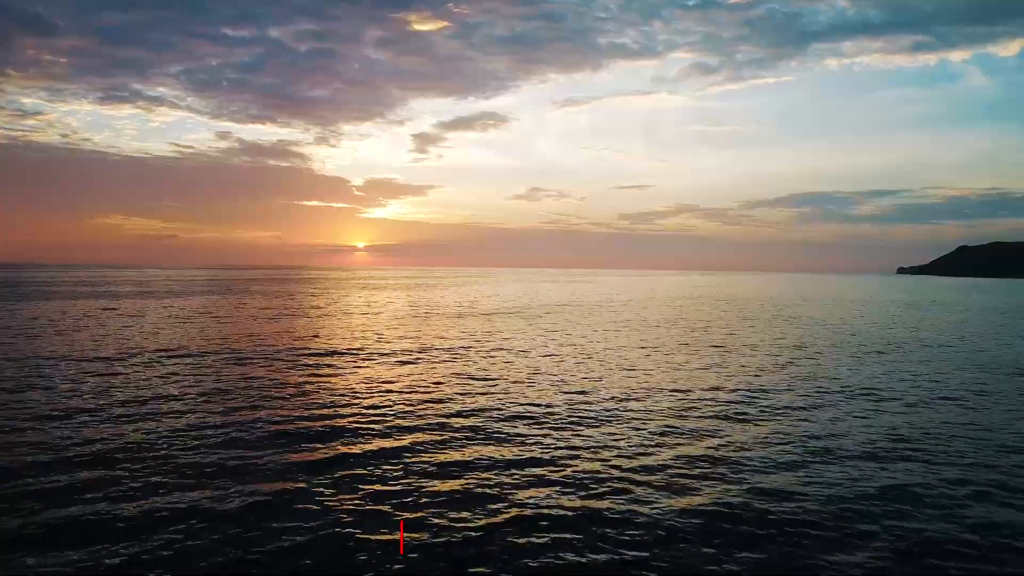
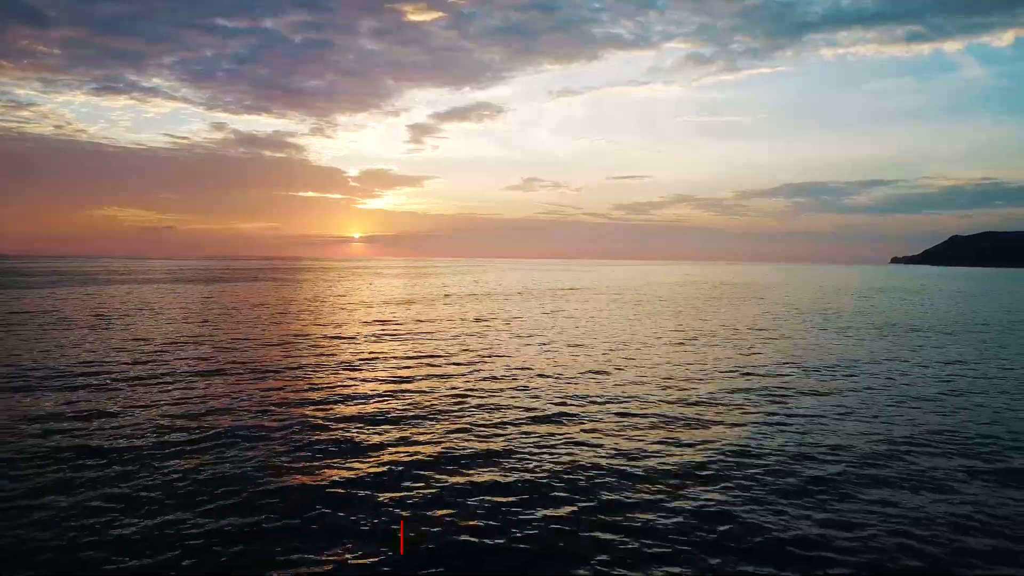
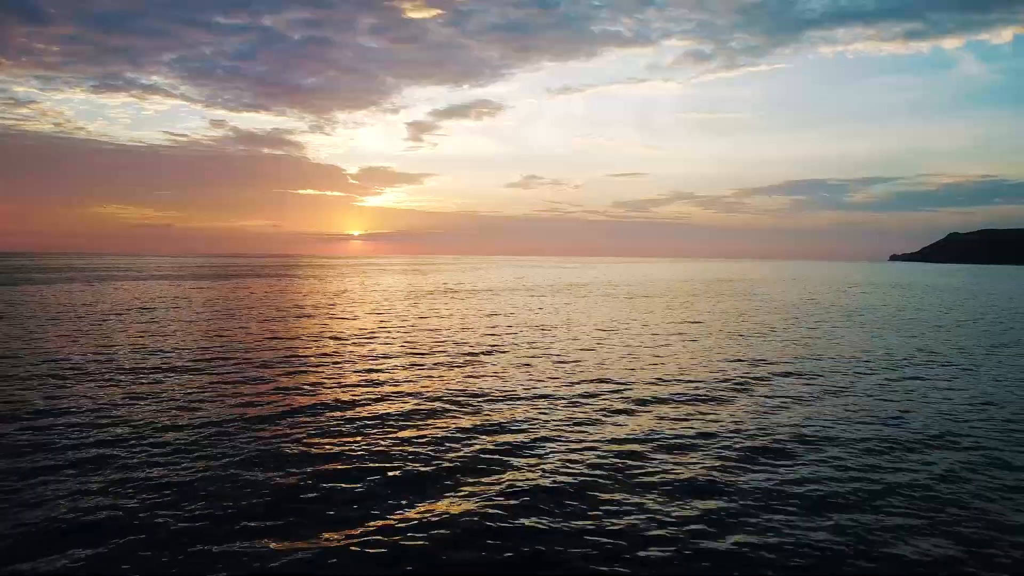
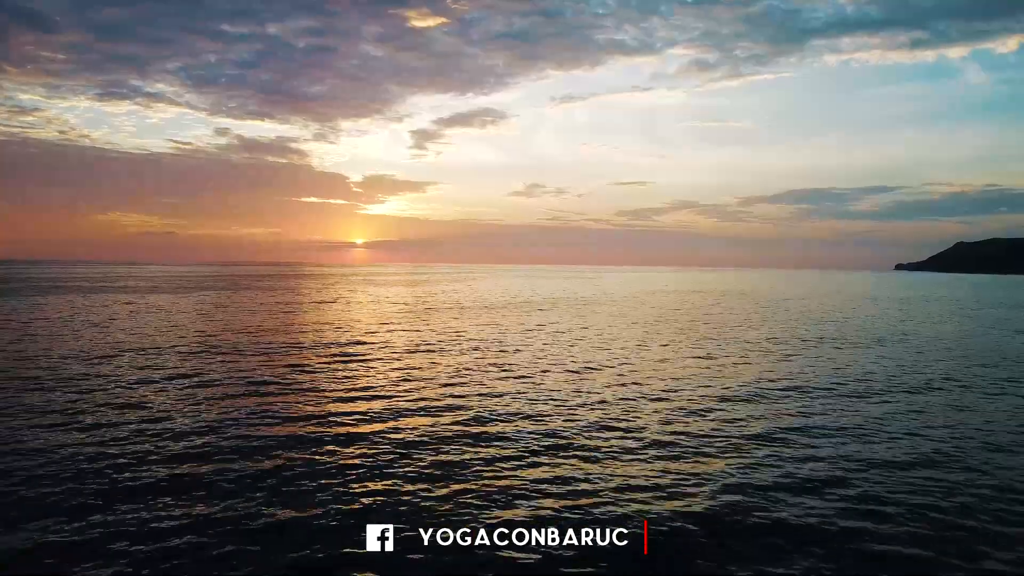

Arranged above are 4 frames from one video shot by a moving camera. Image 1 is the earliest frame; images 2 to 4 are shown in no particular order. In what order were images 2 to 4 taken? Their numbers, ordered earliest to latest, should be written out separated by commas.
4, 2, 3
